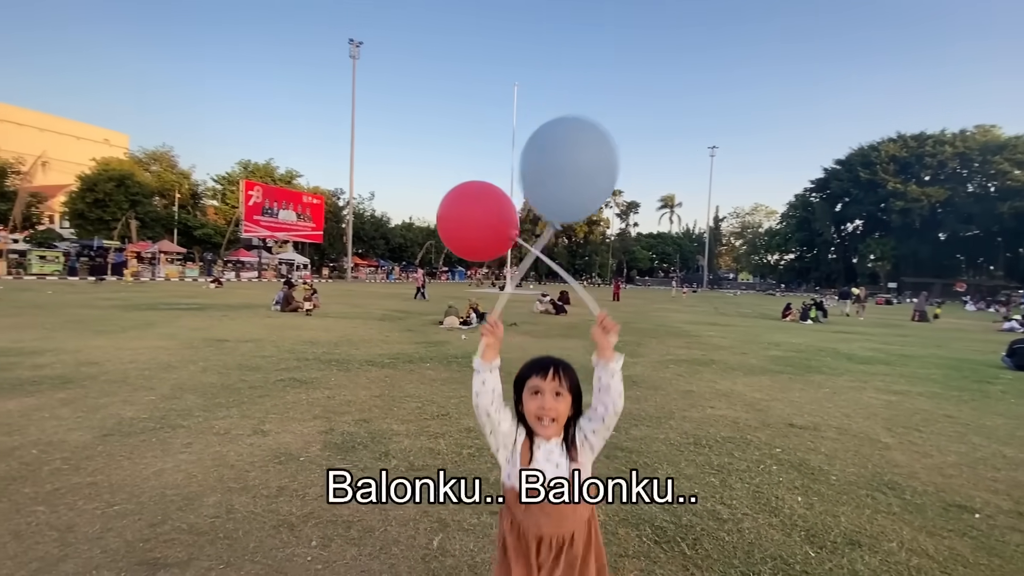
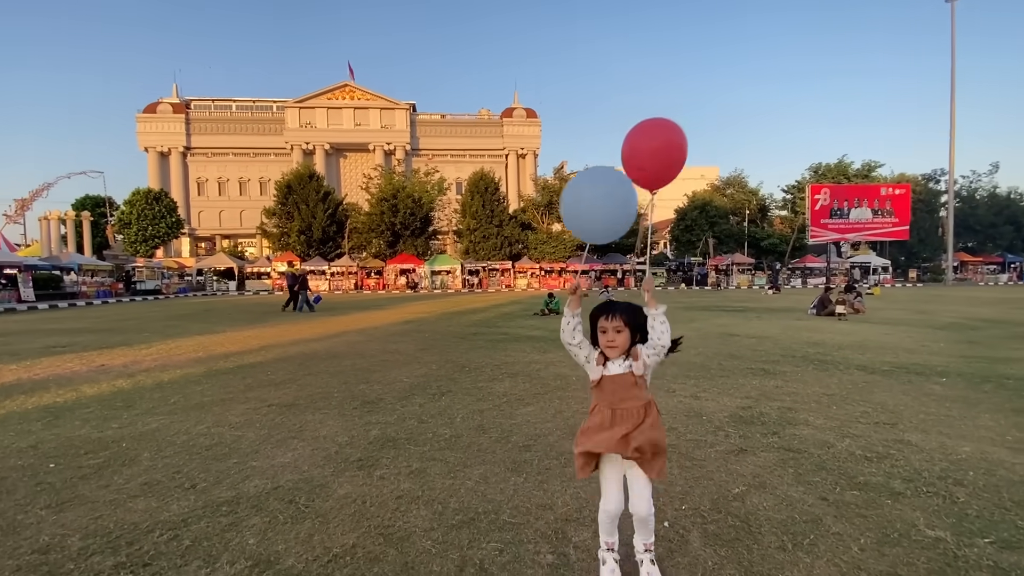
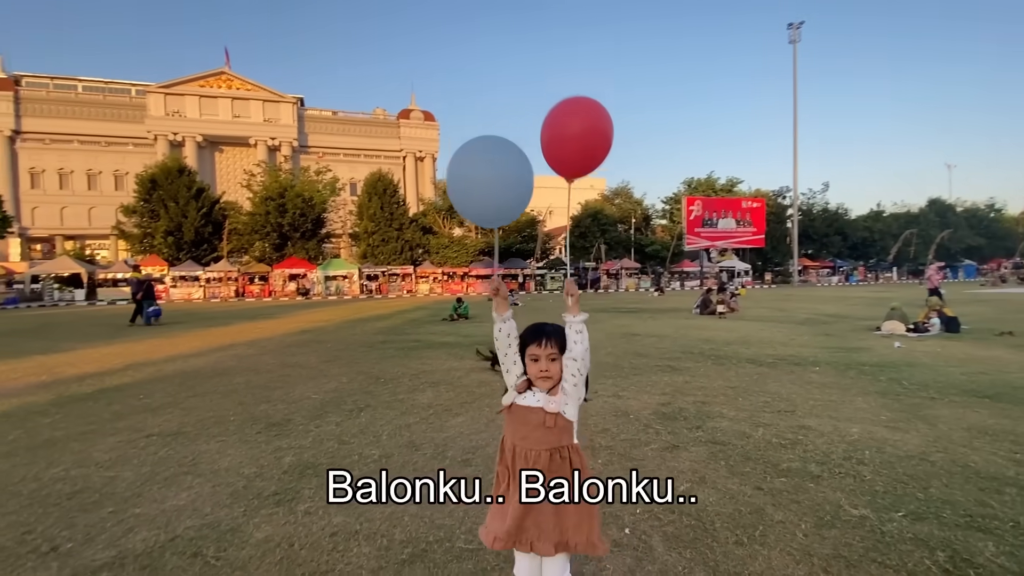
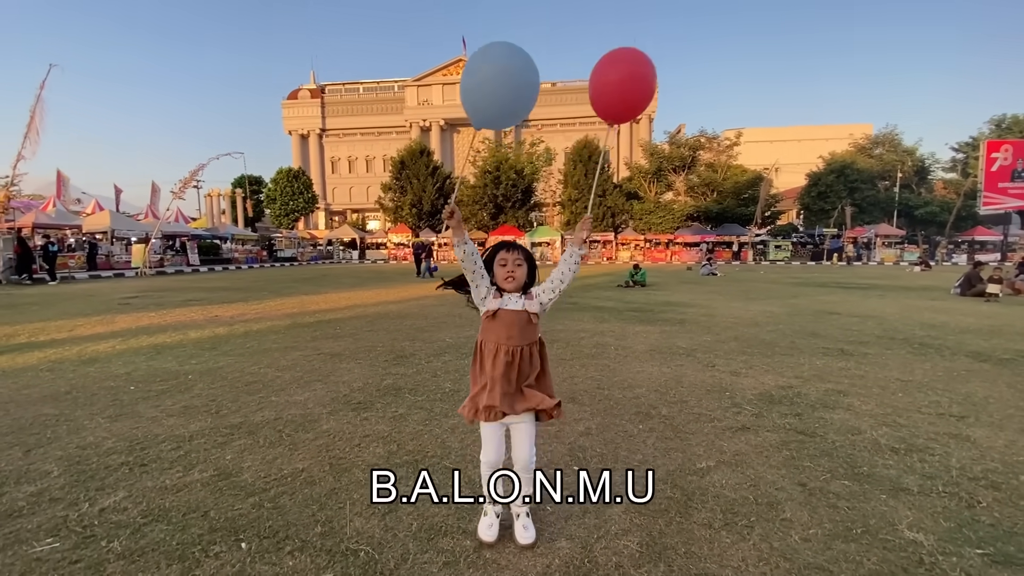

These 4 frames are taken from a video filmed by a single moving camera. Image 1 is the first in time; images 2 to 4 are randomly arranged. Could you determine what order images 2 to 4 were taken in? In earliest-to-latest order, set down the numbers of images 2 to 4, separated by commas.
3, 2, 4
